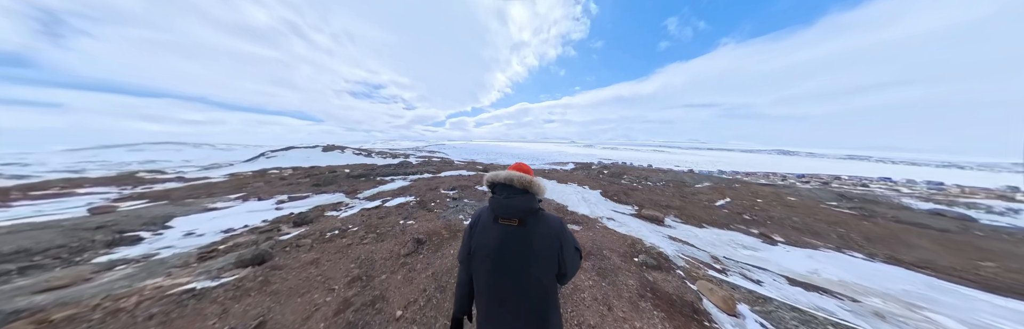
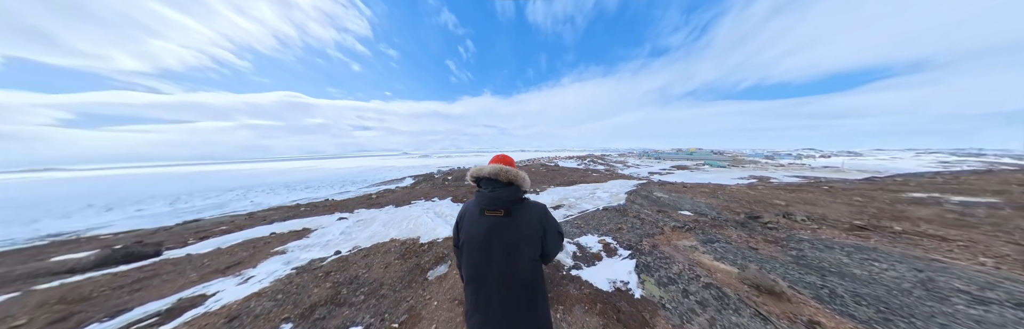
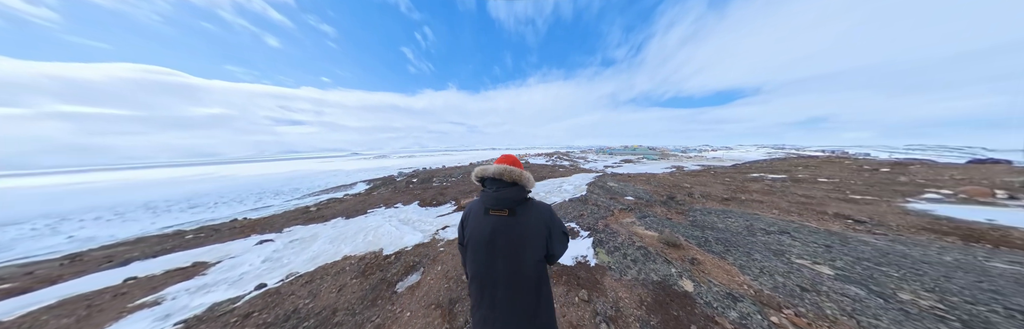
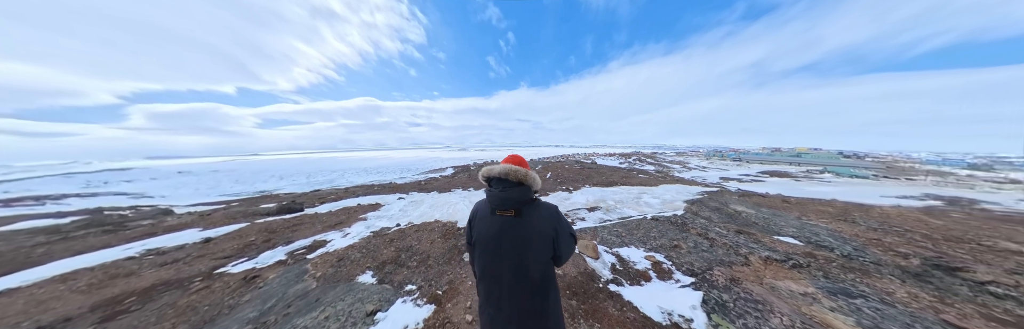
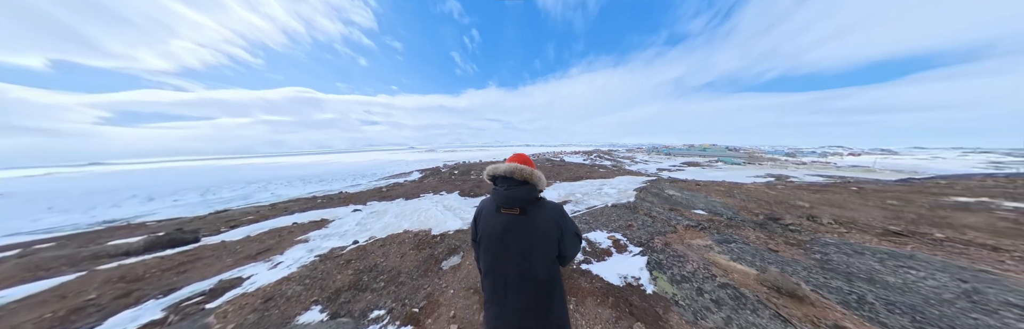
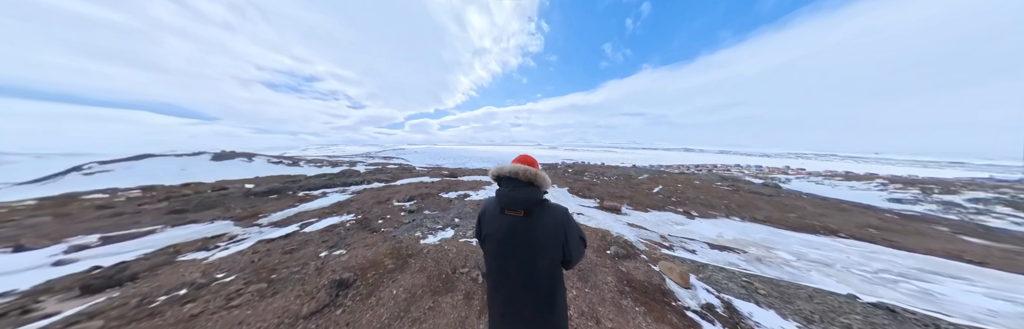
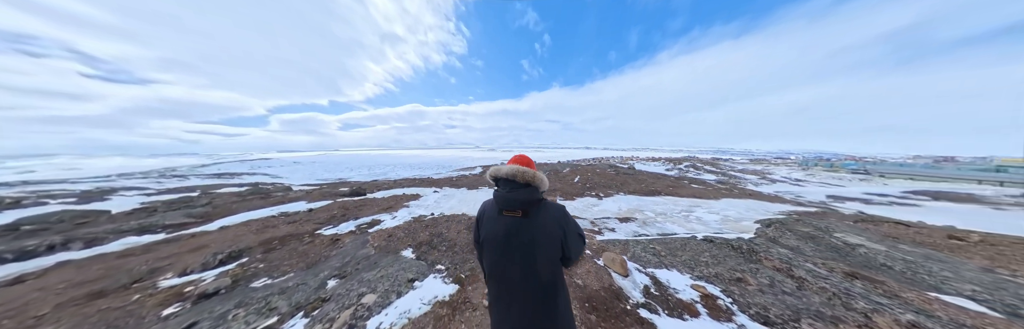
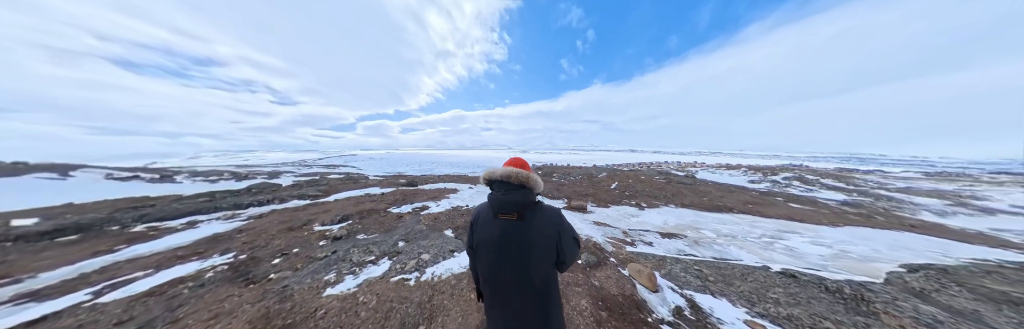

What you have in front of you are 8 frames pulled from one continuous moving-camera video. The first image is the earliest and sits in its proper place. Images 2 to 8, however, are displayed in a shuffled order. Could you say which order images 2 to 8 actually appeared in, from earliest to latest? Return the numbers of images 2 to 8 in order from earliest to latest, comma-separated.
6, 8, 7, 4, 5, 3, 2
